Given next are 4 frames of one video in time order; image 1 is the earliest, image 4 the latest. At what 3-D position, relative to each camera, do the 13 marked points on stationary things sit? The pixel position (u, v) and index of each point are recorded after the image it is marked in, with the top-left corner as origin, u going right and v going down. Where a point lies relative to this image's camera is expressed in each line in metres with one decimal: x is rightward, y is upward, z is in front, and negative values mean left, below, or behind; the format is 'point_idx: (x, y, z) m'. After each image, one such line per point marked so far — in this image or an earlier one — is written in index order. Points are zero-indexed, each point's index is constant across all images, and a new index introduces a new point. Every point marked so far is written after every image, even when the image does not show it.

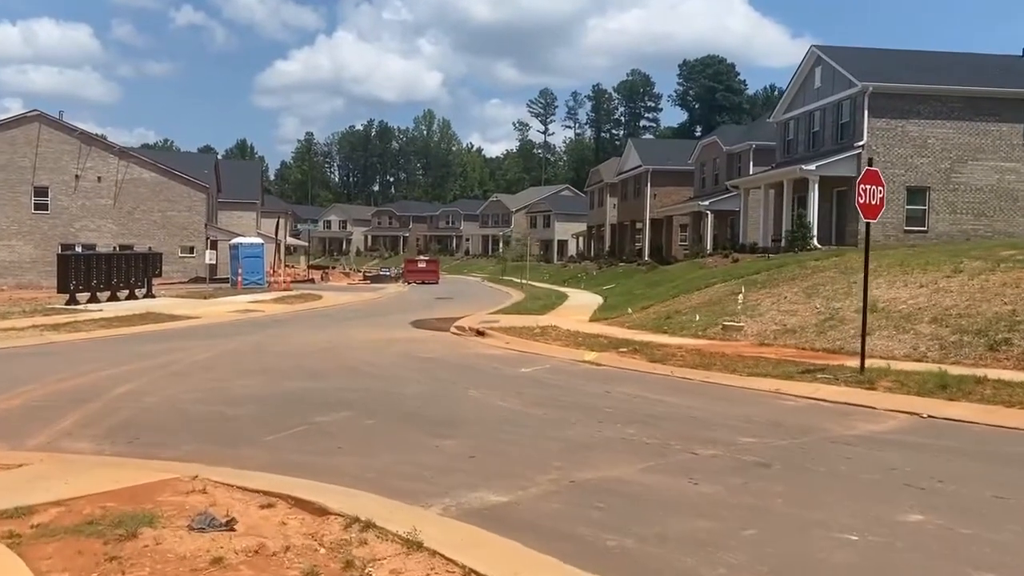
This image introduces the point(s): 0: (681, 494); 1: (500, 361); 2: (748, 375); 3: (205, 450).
0: (+1.5, -1.8, +7.3) m
1: (-0.2, -1.5, +17.3) m
2: (+4.2, -1.6, +14.9) m
3: (-3.6, -1.9, +9.7) m
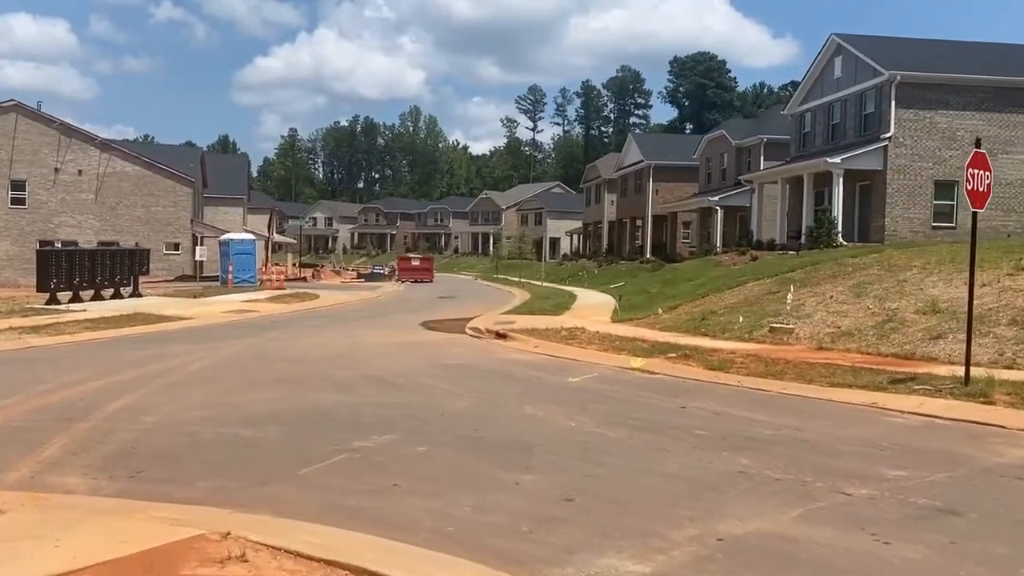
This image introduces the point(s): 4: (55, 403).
0: (+2.4, -1.8, +5.5) m
1: (+0.5, -1.5, +15.5) m
2: (+5.0, -1.5, +13.1) m
3: (-2.7, -1.9, +7.8) m
4: (-6.4, -1.6, +11.8) m
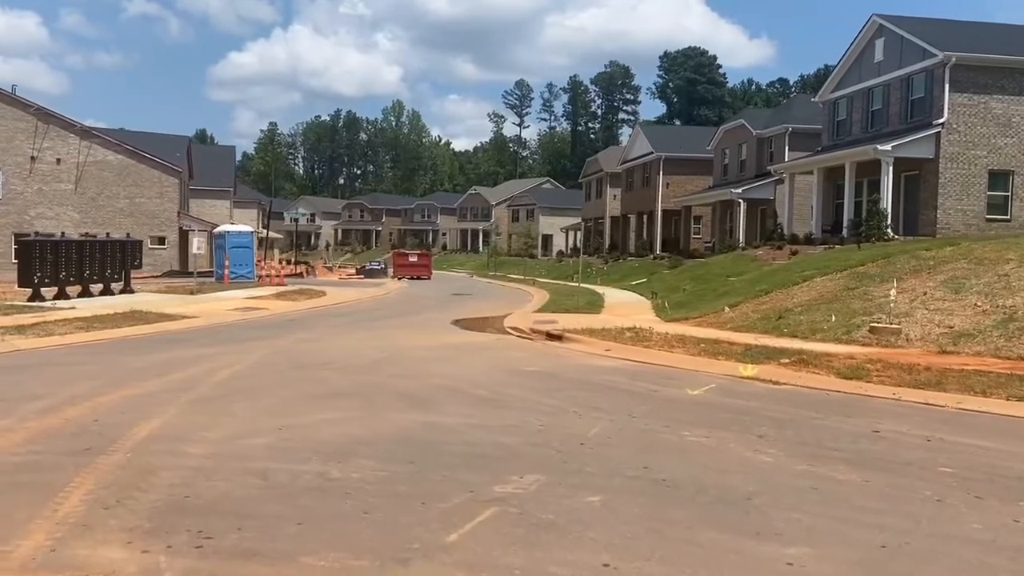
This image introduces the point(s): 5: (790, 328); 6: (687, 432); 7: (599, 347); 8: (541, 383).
0: (+4.1, -1.7, +3.1) m
1: (+1.9, -1.4, +13.0) m
2: (+6.5, -1.4, +10.8) m
3: (-1.0, -1.8, +5.3) m
4: (-4.9, -1.5, +9.2) m
5: (+6.1, -0.9, +18.6) m
6: (+1.8, -1.5, +8.7) m
7: (+1.8, -1.2, +17.0) m
8: (+0.4, -1.4, +12.1) m
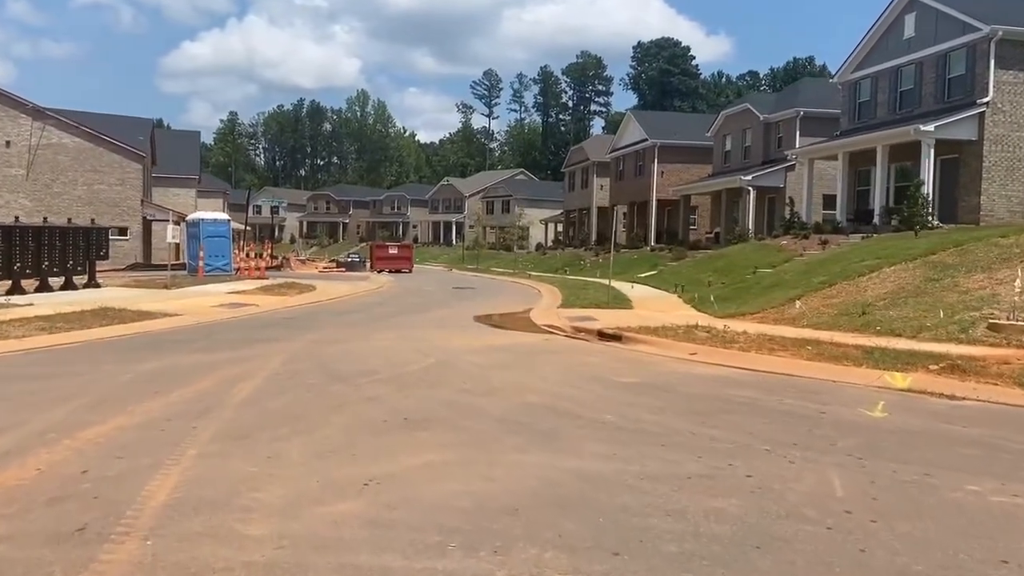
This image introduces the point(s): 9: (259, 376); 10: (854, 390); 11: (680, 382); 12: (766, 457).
0: (+5.8, -1.7, +0.5) m
1: (+3.2, -1.2, +10.3) m
2: (+7.8, -1.3, +8.3) m
3: (+0.6, -1.7, +2.4) m
4: (-3.5, -1.4, +6.1) m
5: (+7.1, -0.7, +16.0) m
6: (+3.2, -1.4, +6.0) m
7: (+2.8, -1.0, +14.2) m
8: (+1.7, -1.3, +9.3) m
9: (-3.3, -1.2, +10.8) m
10: (+4.2, -1.2, +10.4) m
11: (+2.2, -1.2, +10.8) m
12: (+2.0, -1.4, +6.8) m
